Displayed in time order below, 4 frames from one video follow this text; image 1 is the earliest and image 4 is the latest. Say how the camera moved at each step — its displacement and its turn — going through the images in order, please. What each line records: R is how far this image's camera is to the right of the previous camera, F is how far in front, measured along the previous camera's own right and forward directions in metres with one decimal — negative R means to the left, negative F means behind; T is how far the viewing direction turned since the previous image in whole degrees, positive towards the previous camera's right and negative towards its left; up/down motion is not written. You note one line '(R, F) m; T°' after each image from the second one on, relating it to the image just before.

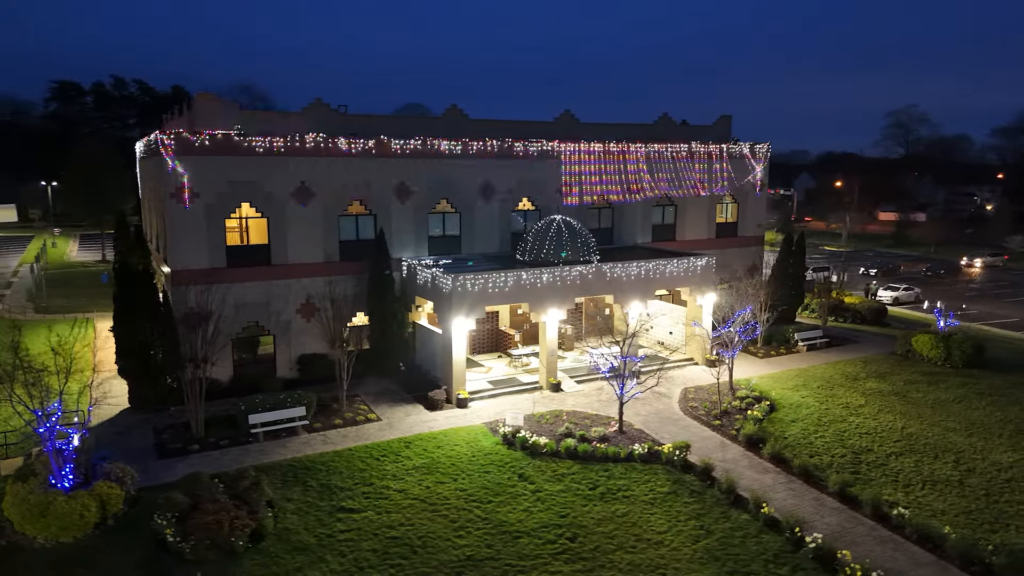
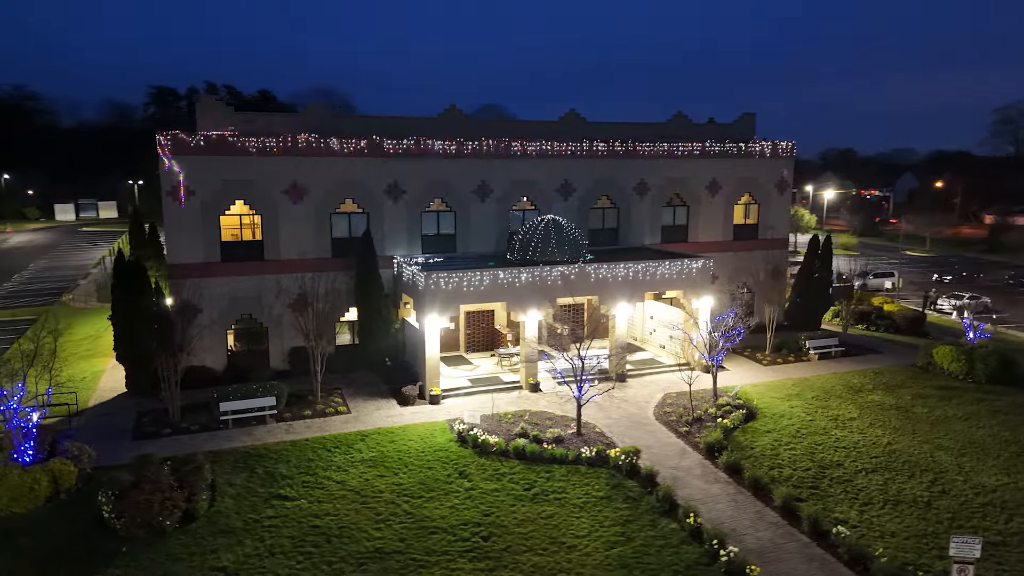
(+2.7, +0.2) m; -6°
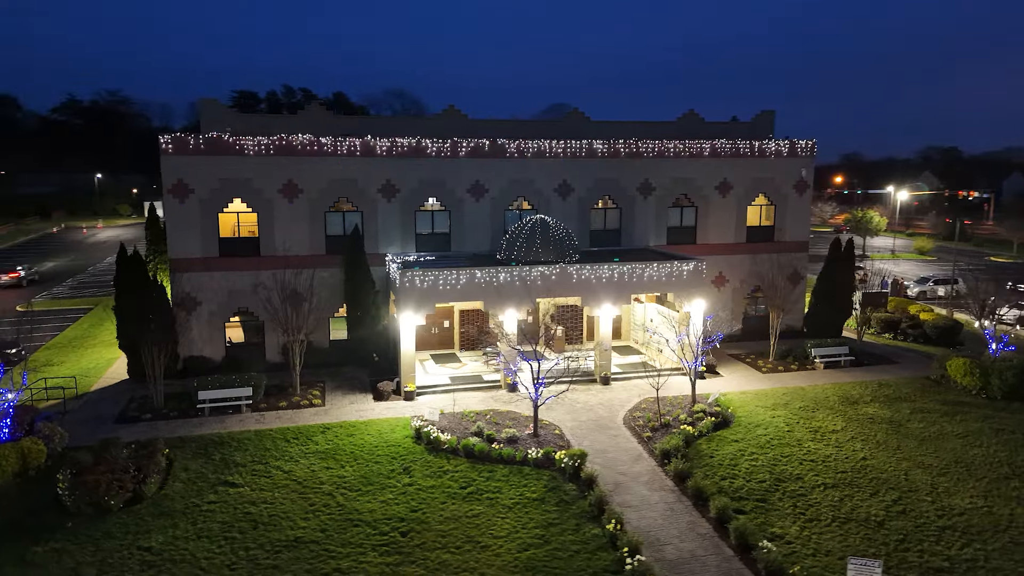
(+2.5, +0.1) m; -6°
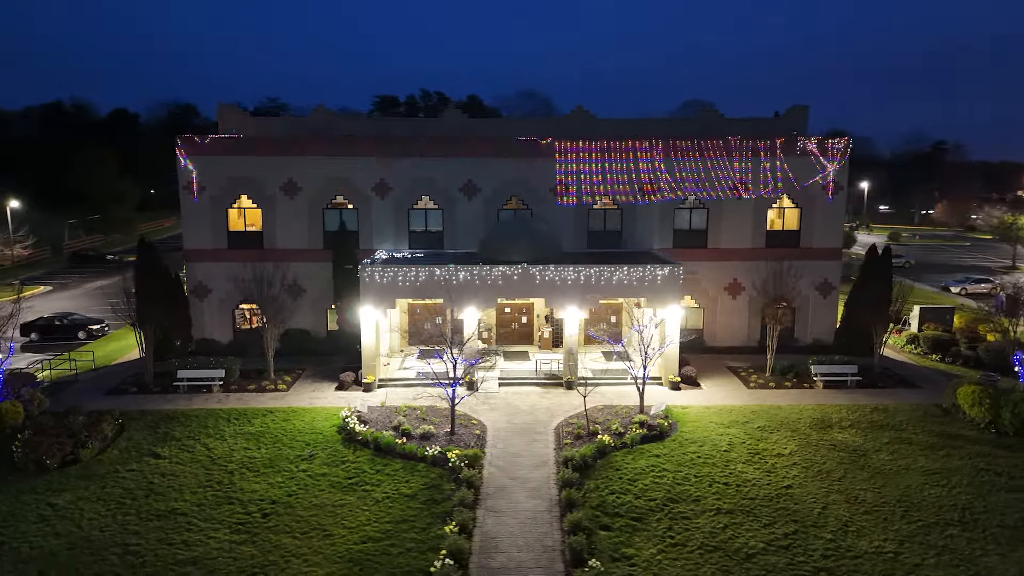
(+4.8, +0.4) m; -11°
